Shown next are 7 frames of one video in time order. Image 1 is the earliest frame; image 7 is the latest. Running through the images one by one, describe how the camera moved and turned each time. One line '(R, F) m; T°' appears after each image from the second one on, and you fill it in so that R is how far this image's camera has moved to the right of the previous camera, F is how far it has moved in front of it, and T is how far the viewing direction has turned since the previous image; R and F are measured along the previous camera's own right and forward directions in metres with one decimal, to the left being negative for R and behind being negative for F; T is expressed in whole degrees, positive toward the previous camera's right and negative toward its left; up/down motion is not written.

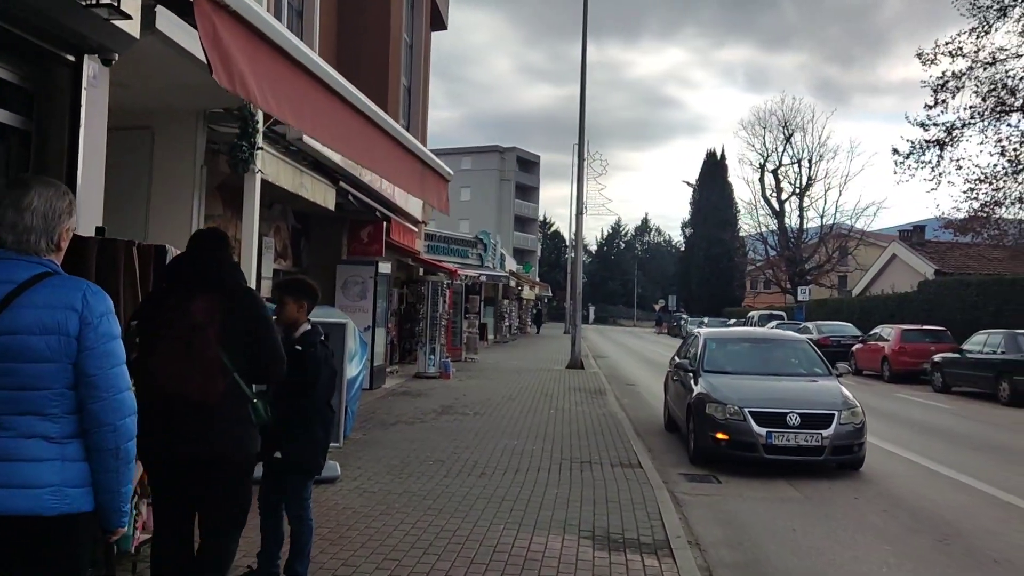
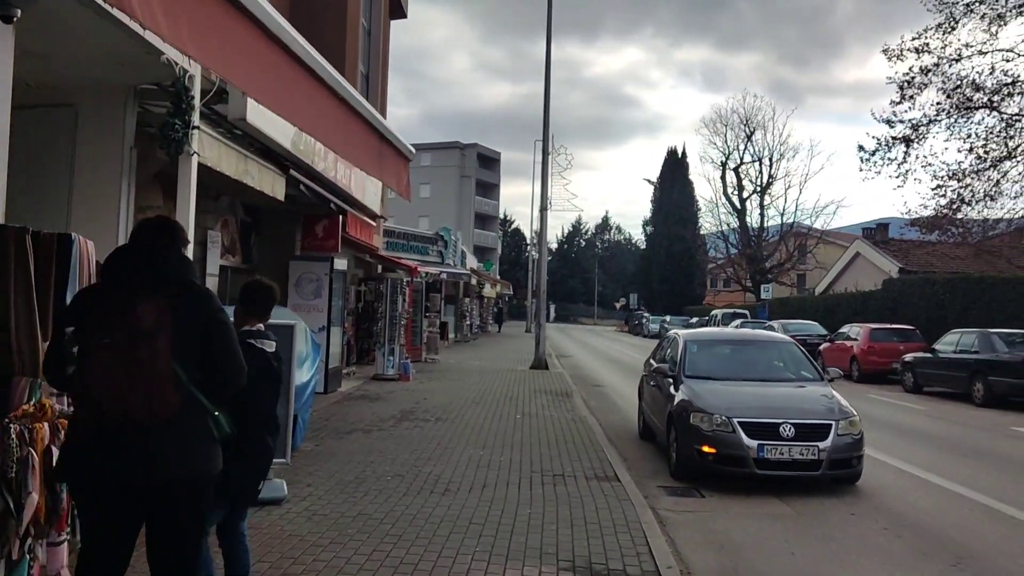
(-0.1, +0.7) m; +2°
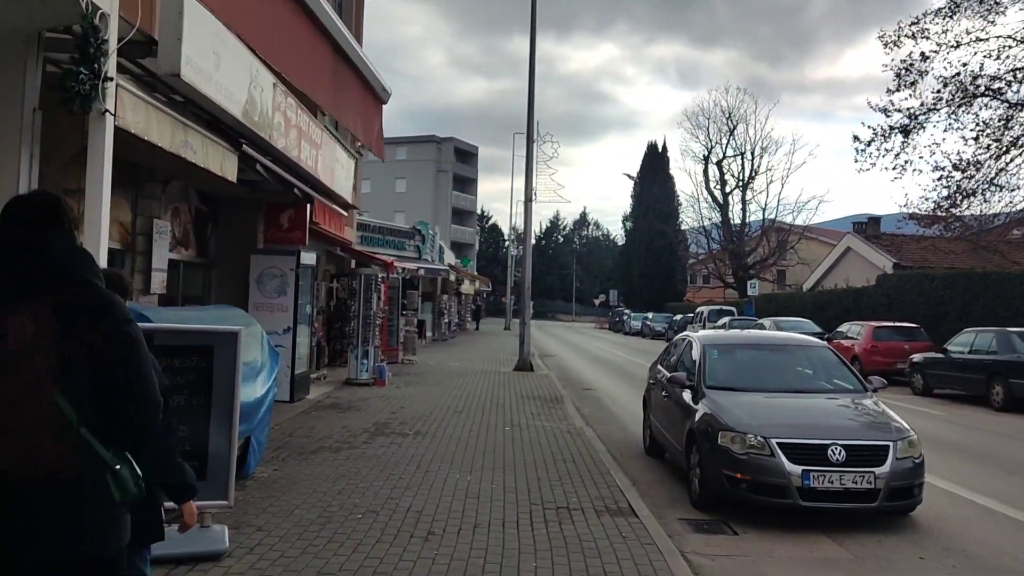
(-0.1, +1.3) m; +1°
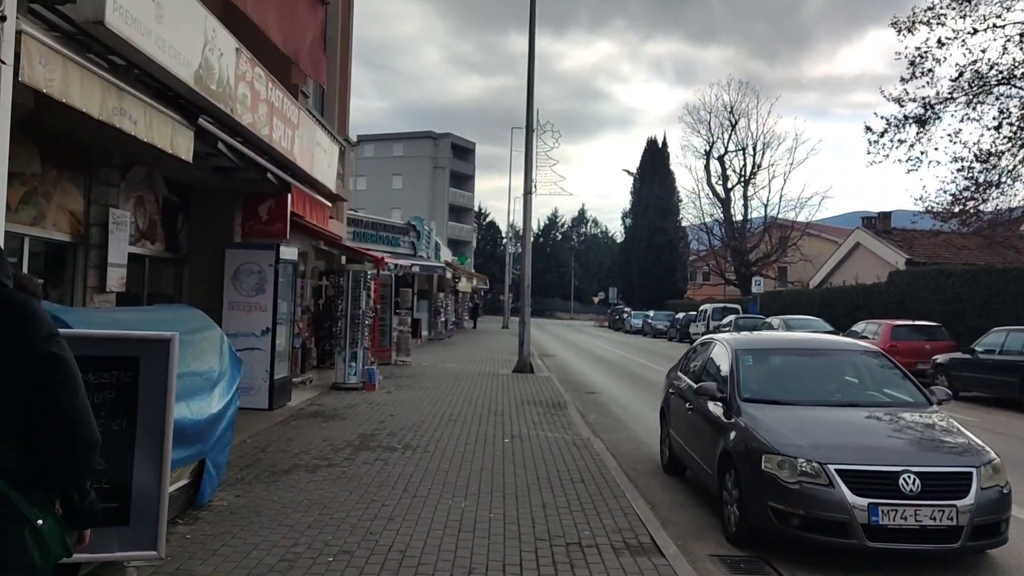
(0.0, +1.1) m; 0°
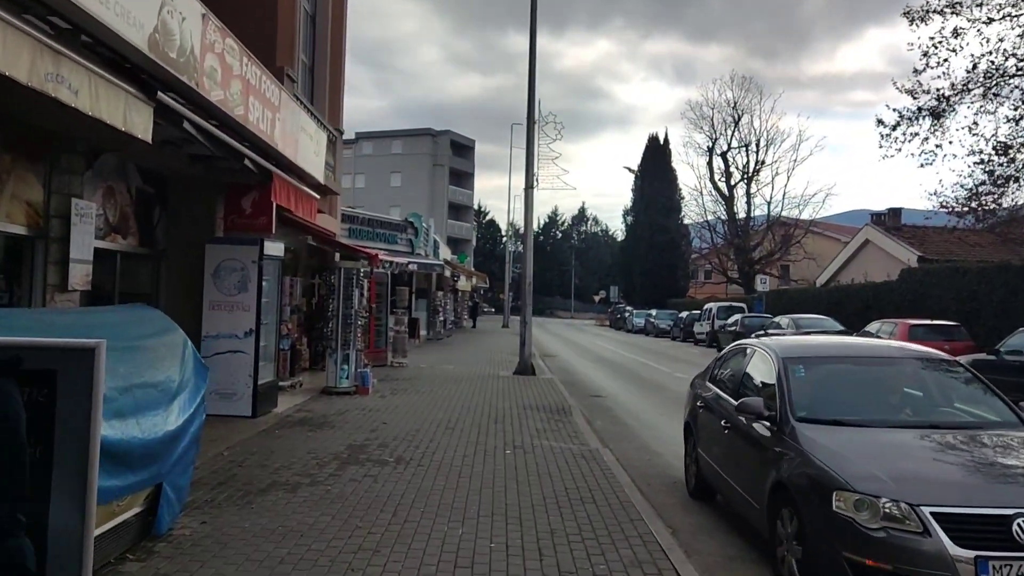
(0.0, +0.8) m; 0°
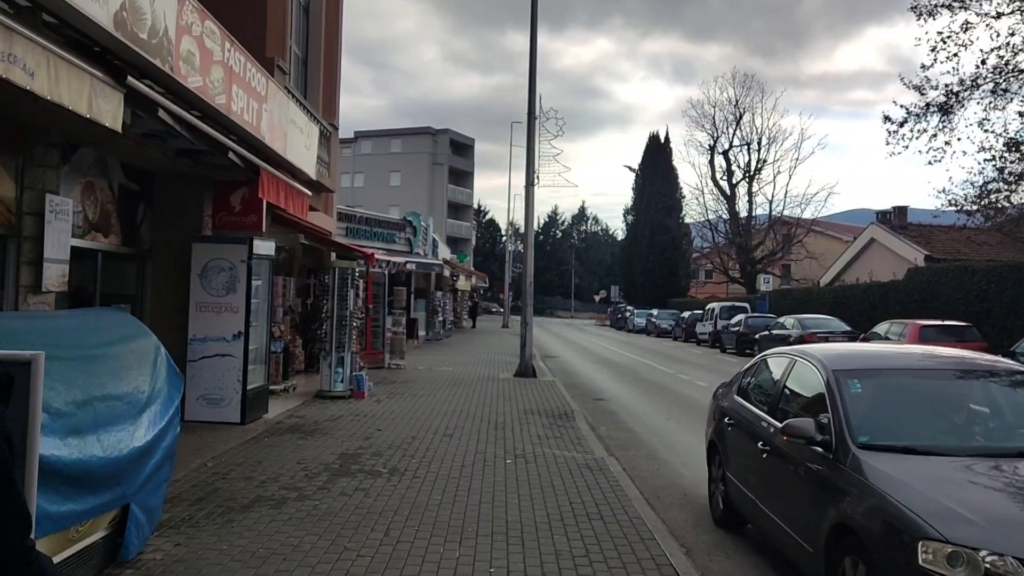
(0.0, +0.5) m; 0°
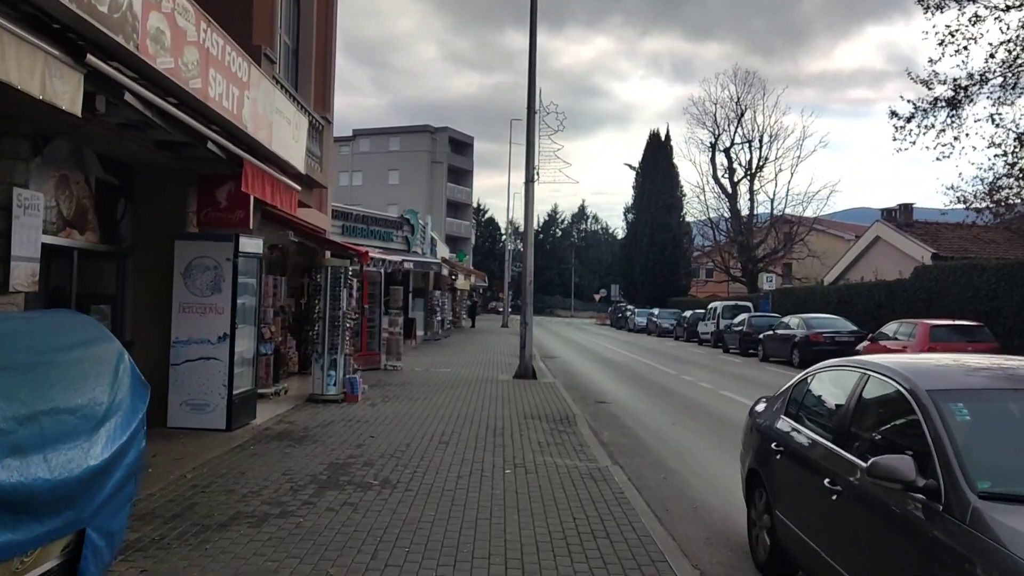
(0.0, +0.5) m; 0°
